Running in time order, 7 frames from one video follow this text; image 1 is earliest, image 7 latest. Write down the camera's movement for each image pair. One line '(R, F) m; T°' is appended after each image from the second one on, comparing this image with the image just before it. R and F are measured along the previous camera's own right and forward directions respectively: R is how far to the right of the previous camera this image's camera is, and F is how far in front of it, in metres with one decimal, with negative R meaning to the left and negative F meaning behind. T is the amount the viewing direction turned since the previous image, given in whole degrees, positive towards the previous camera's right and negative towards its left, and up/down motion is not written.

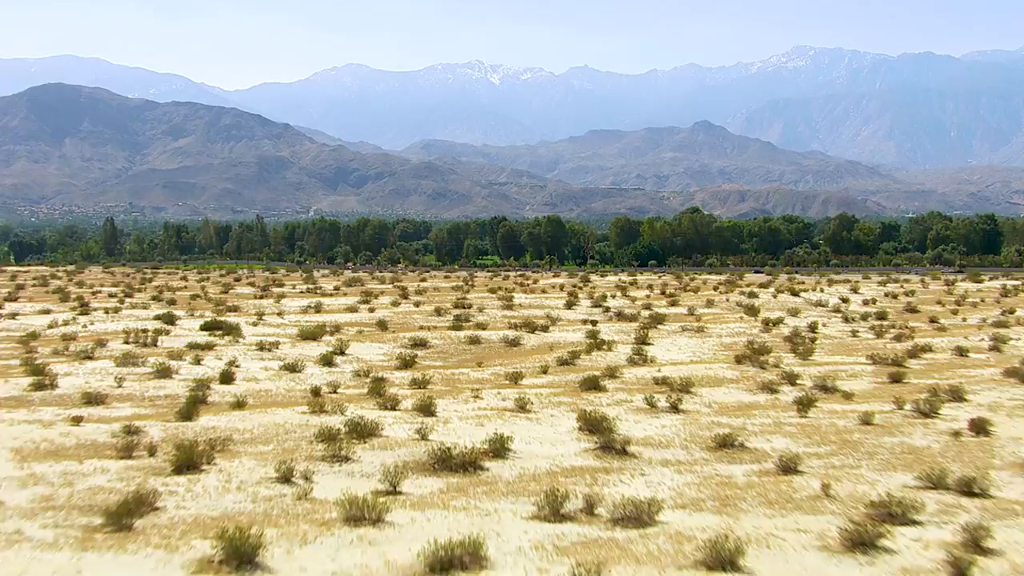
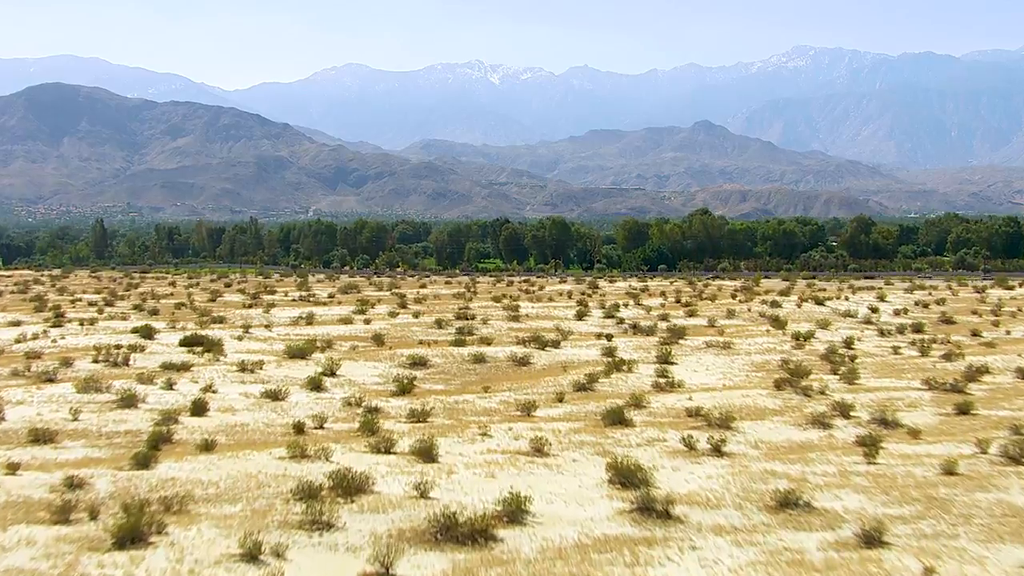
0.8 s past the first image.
(-0.2, +4.5) m; 0°
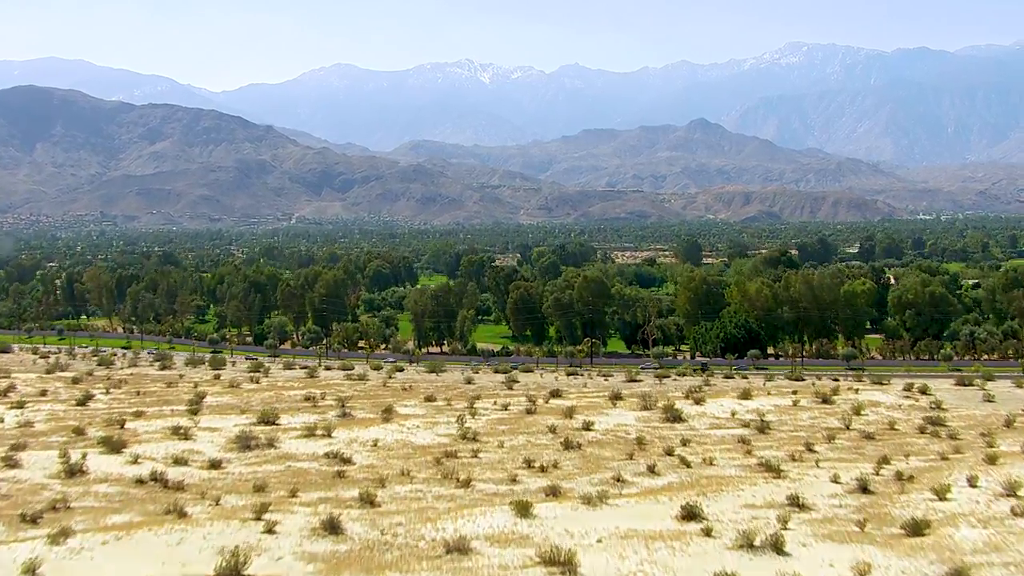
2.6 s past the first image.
(-0.9, +33.9) m; 0°
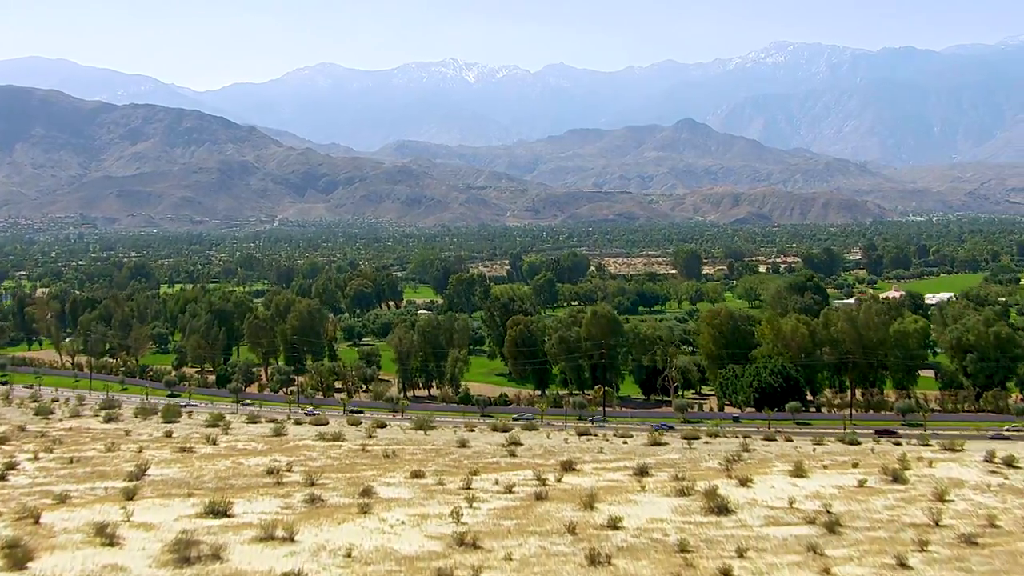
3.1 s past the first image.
(-0.5, +9.5) m; +1°
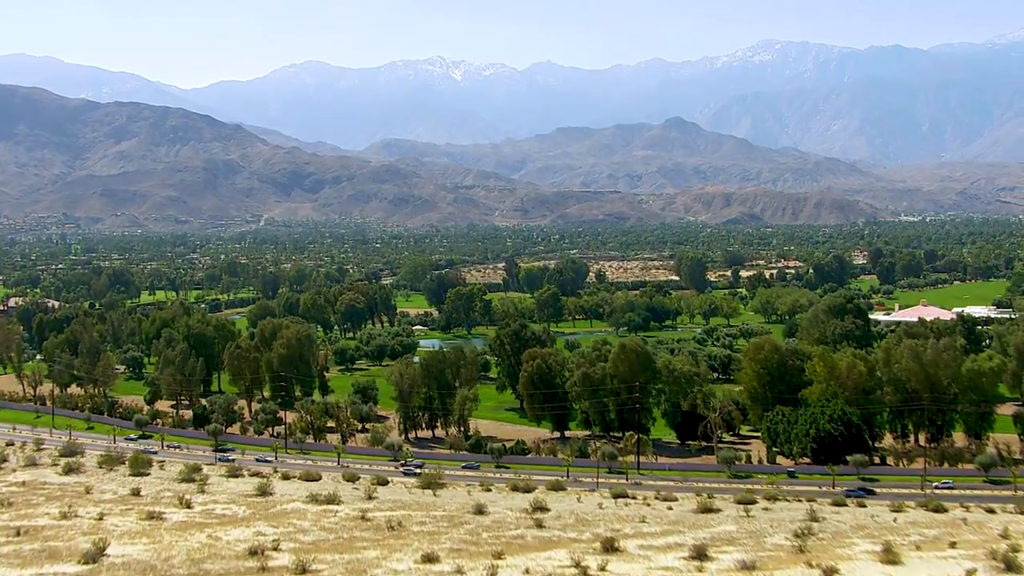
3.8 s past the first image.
(-1.0, +7.8) m; 0°
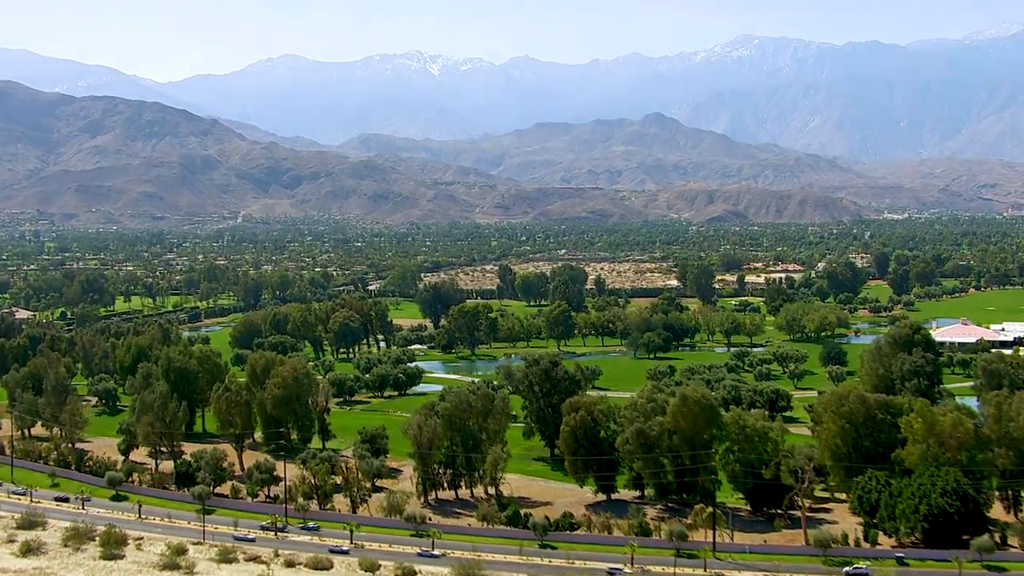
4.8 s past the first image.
(-1.9, +8.8) m; +1°
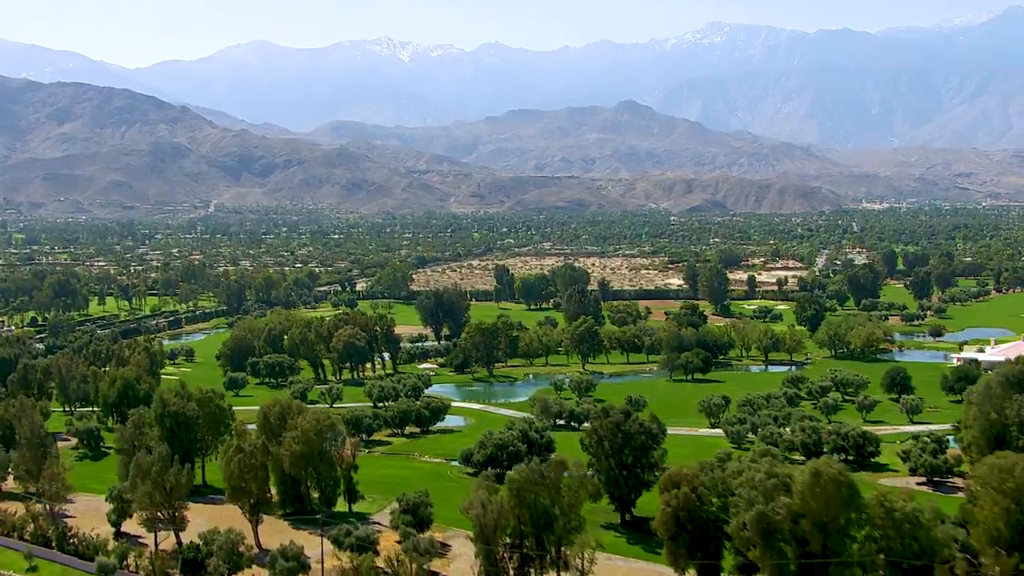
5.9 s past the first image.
(-2.8, +9.5) m; +1°
